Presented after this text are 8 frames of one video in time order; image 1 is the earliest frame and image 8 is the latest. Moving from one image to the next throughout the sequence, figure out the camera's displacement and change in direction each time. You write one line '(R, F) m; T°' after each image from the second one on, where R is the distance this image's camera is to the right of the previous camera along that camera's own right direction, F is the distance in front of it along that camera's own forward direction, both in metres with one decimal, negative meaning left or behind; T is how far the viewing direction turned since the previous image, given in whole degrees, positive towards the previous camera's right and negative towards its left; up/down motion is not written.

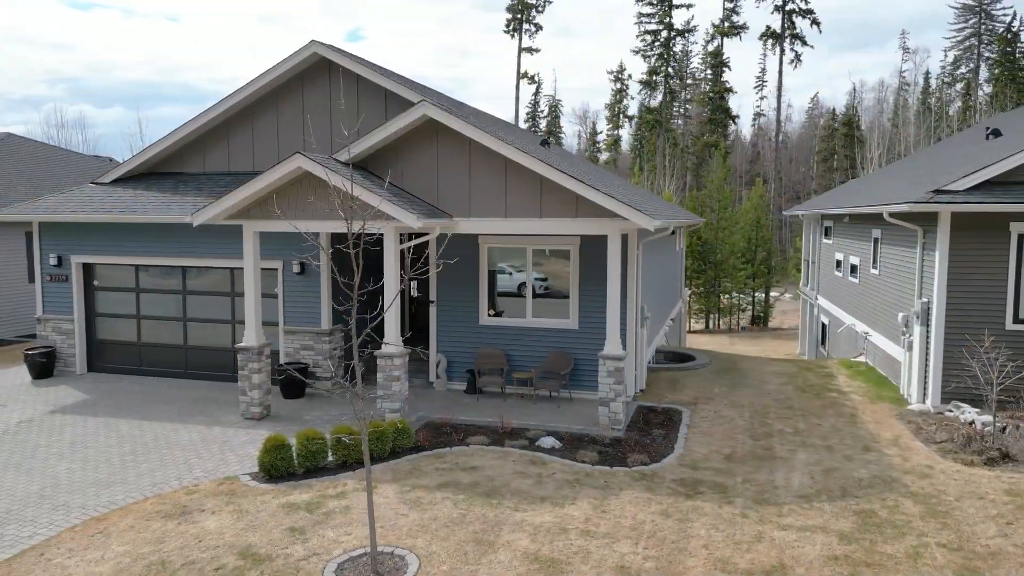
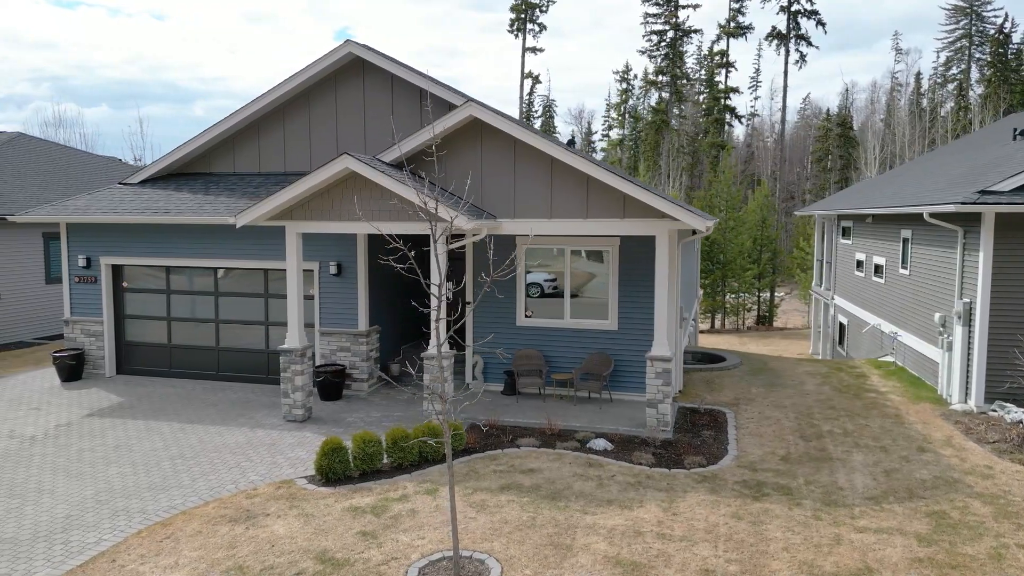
(-0.8, +0.1) m; +1°
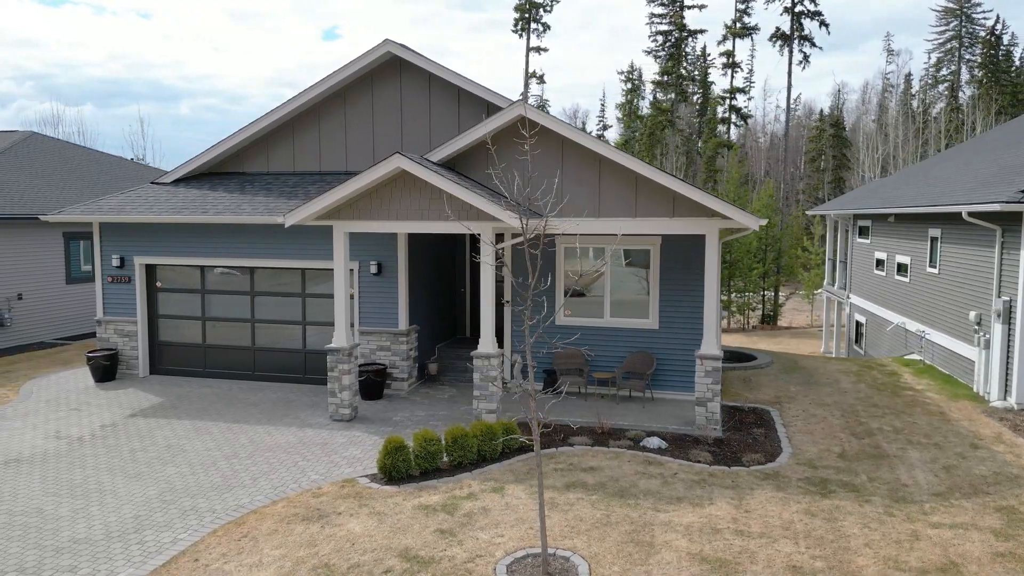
(-0.8, 0.0) m; +1°
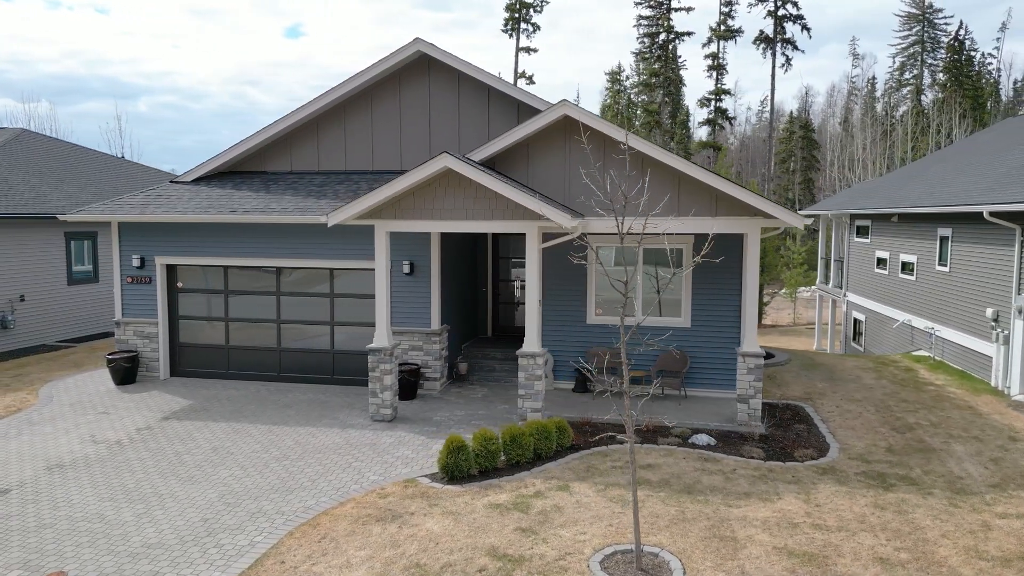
(-1.1, 0.0) m; +2°
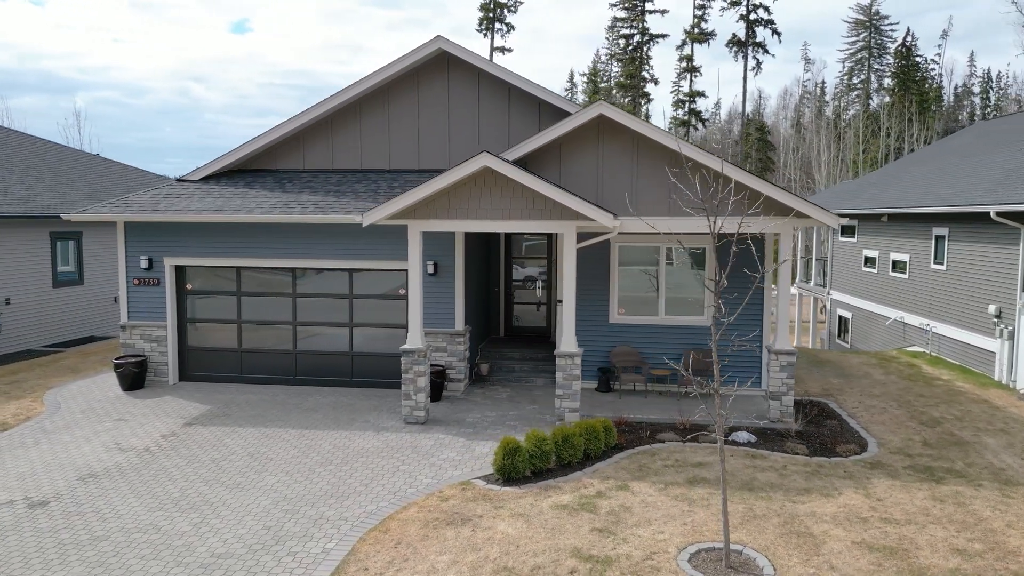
(-1.1, +0.1) m; +3°
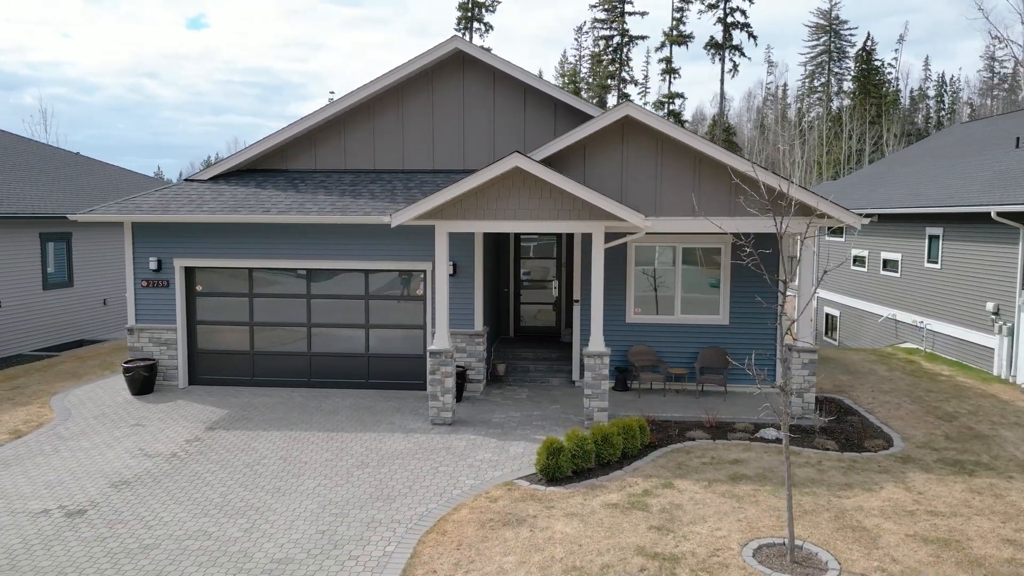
(-0.9, 0.0) m; +3°
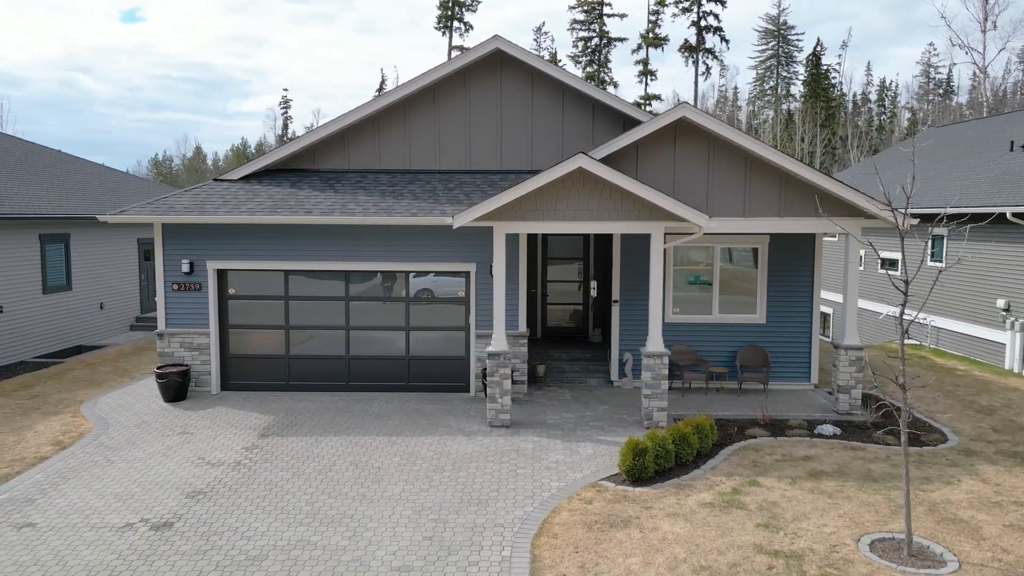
(-1.5, +0.1) m; +4°
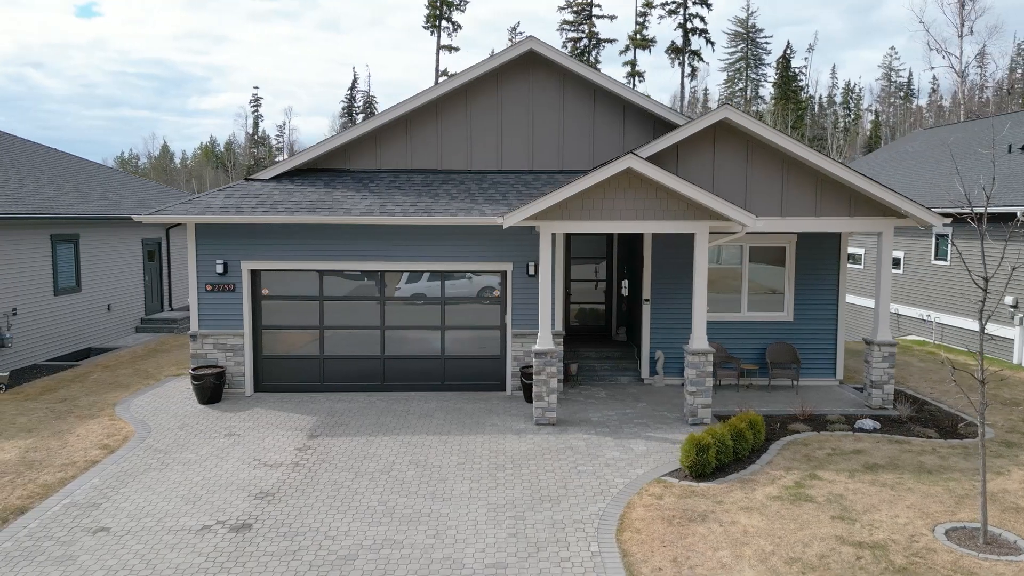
(-1.1, -0.1) m; +2°
